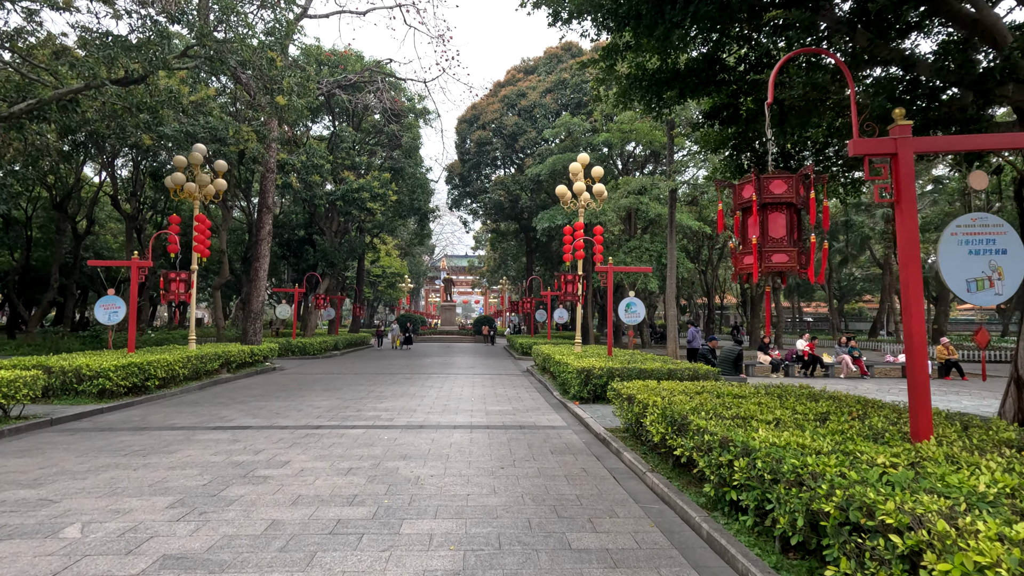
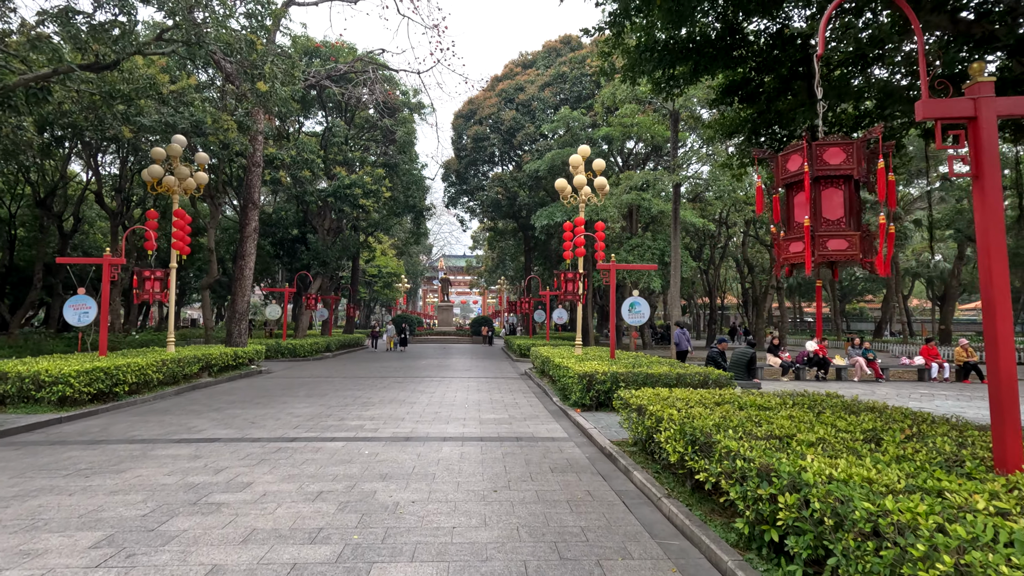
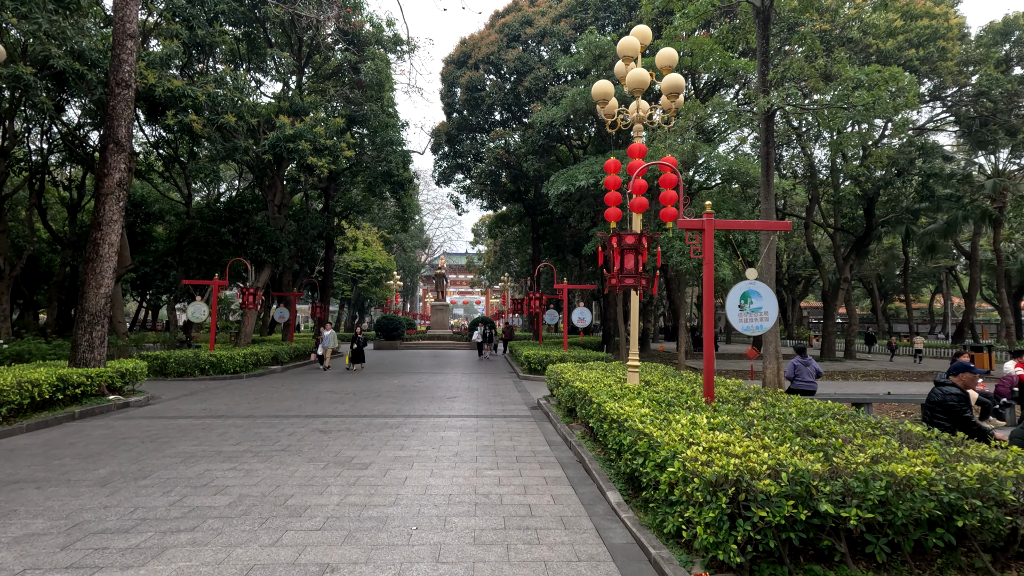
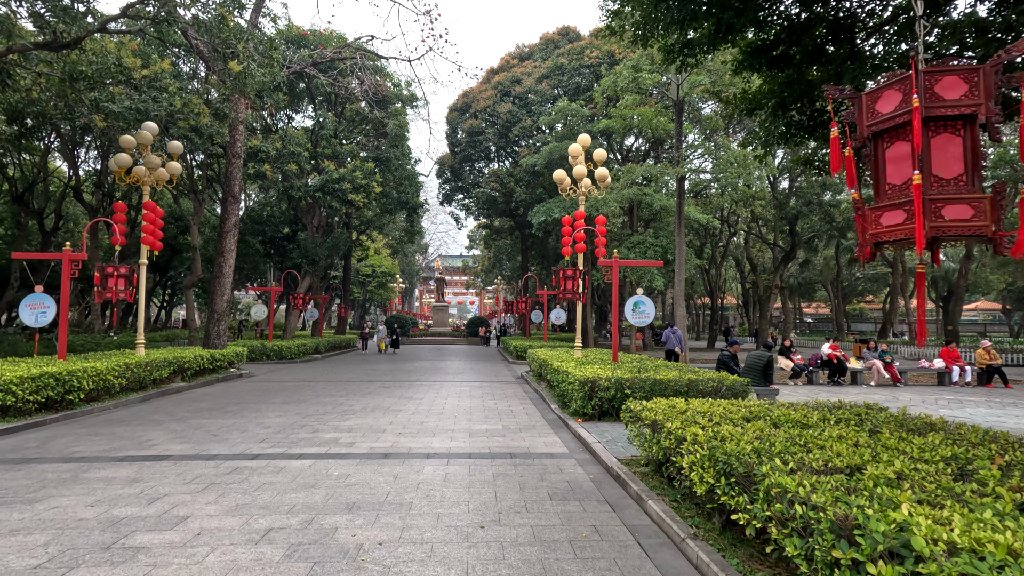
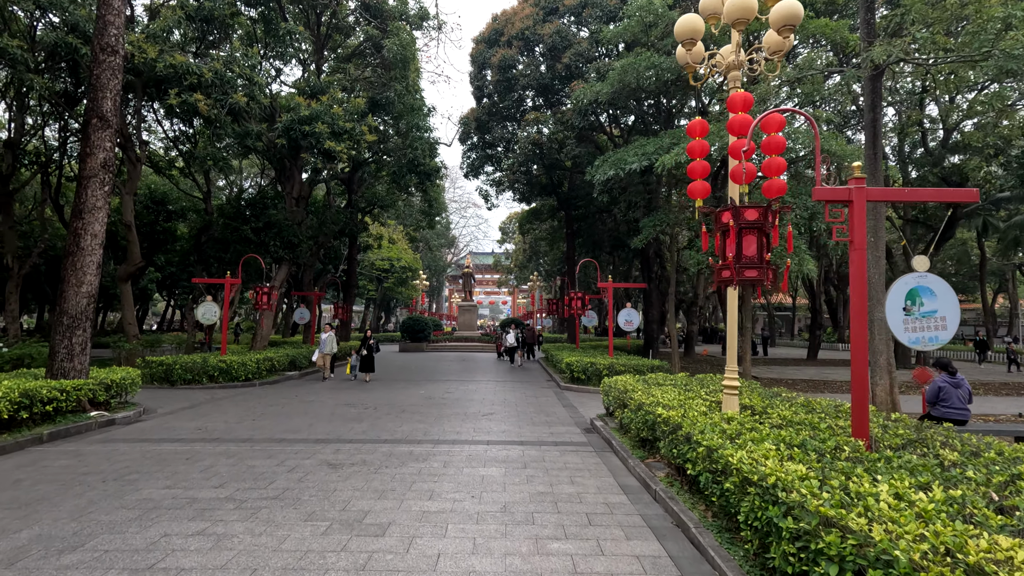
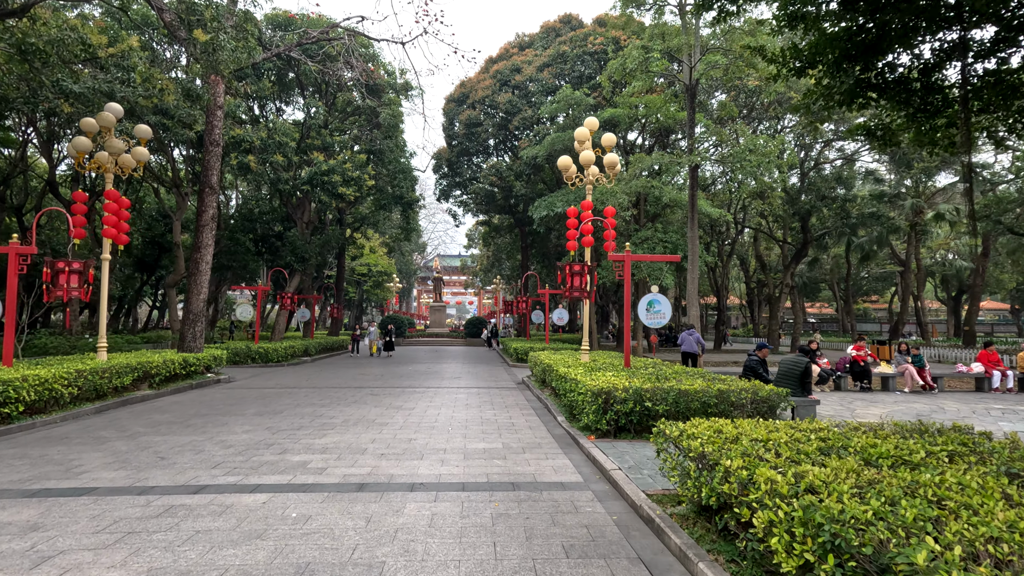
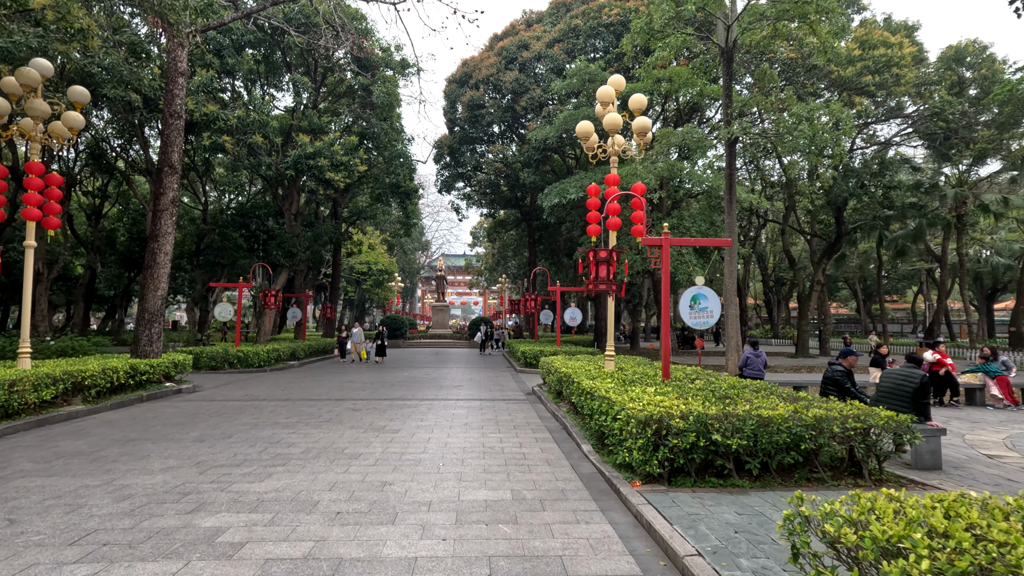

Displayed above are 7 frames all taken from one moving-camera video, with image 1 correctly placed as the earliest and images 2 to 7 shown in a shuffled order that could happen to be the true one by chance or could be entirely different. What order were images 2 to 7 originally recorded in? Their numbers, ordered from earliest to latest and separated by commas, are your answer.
2, 4, 6, 7, 3, 5
